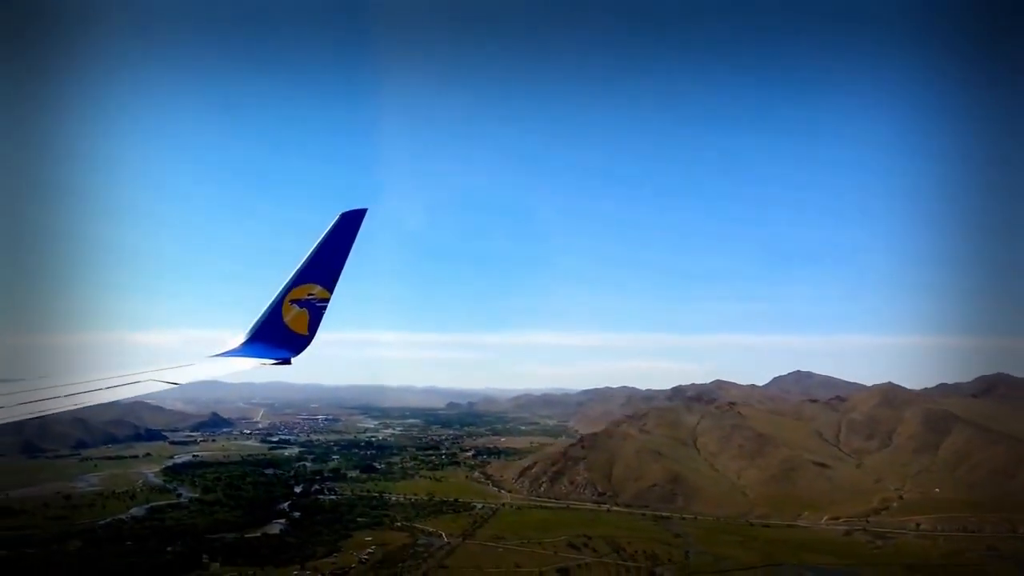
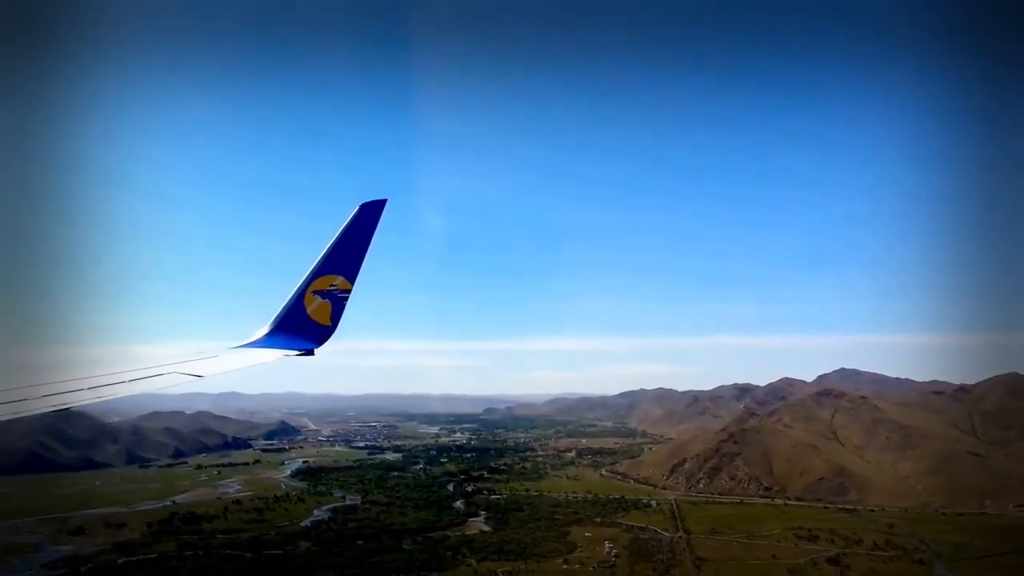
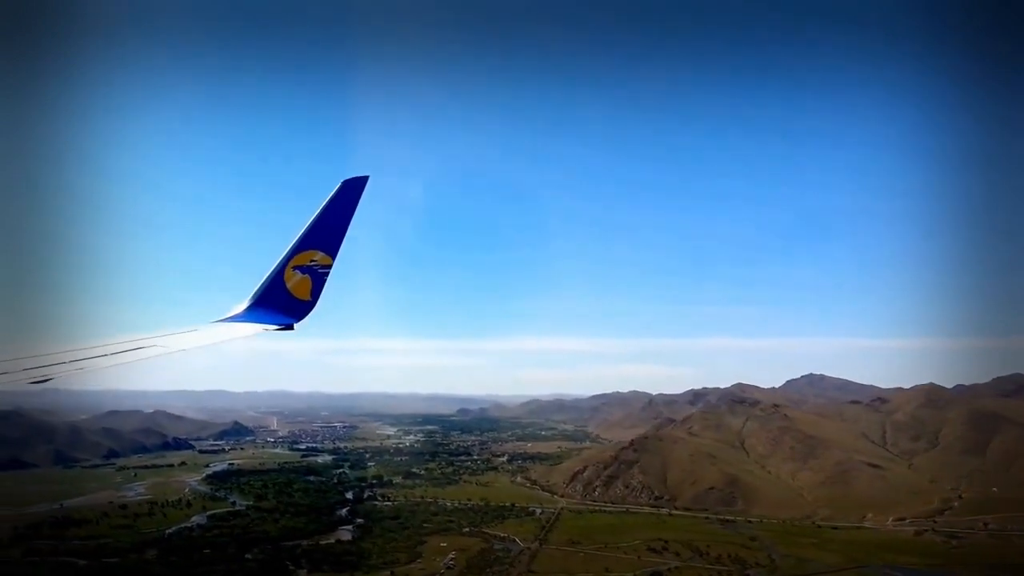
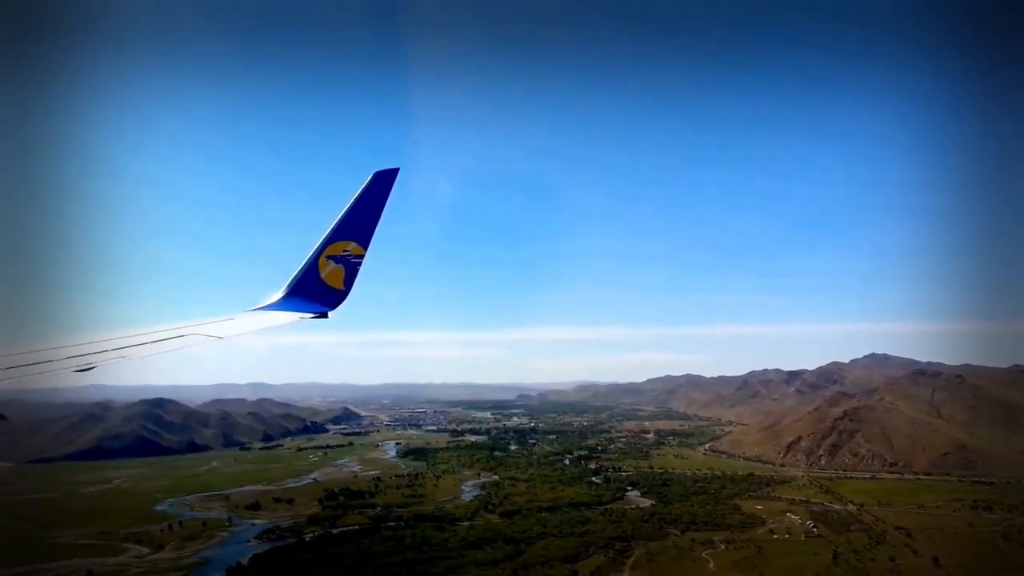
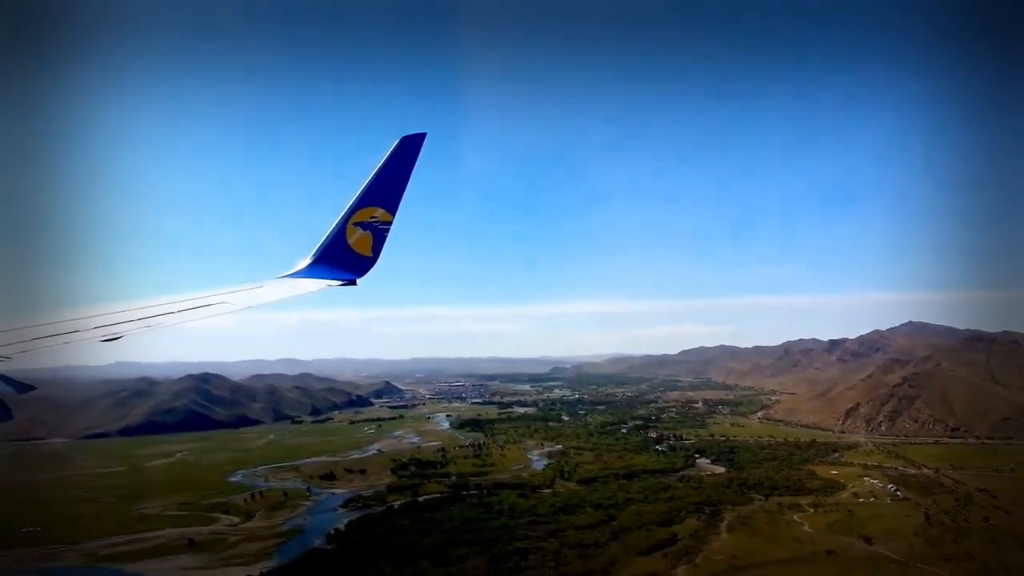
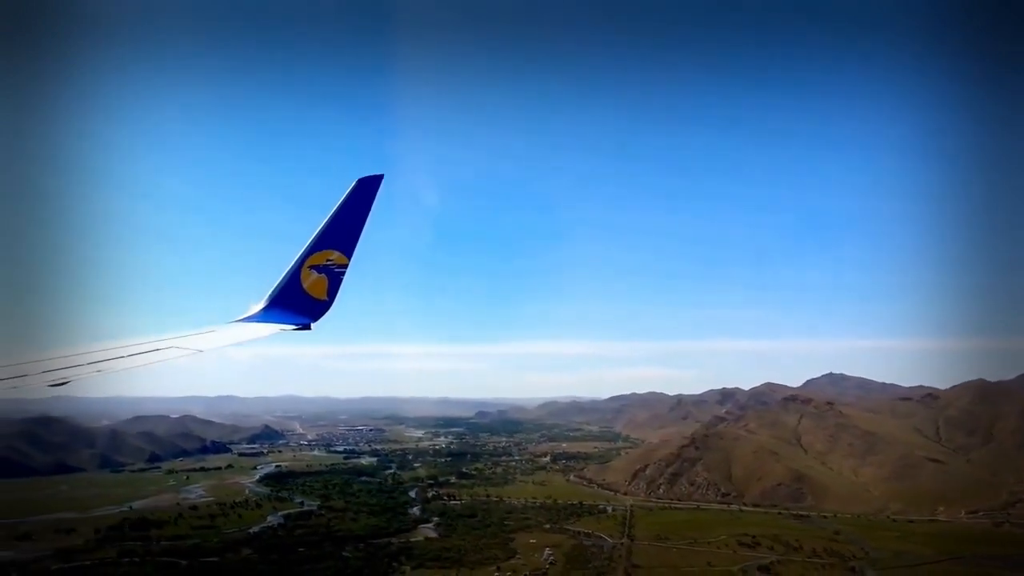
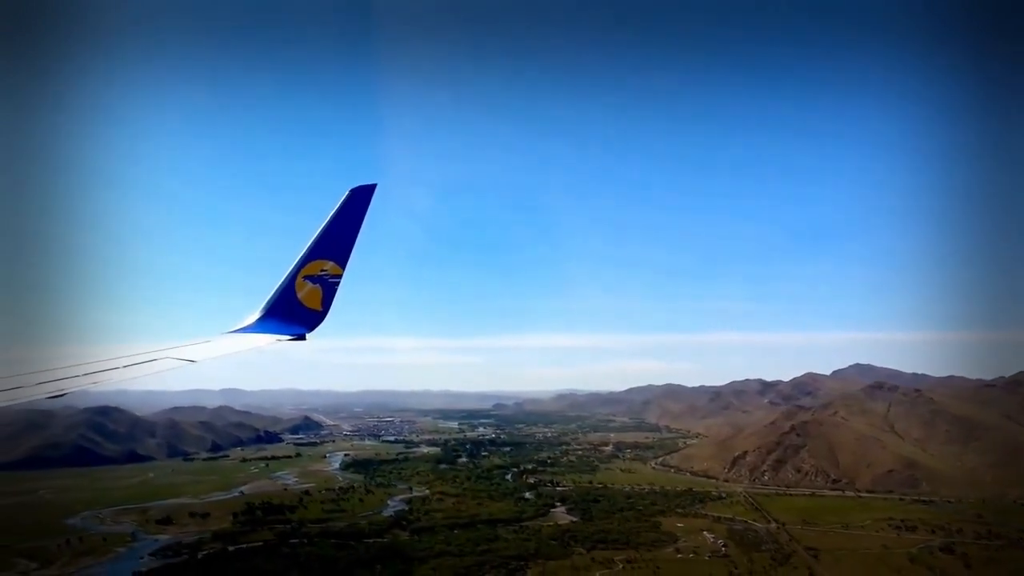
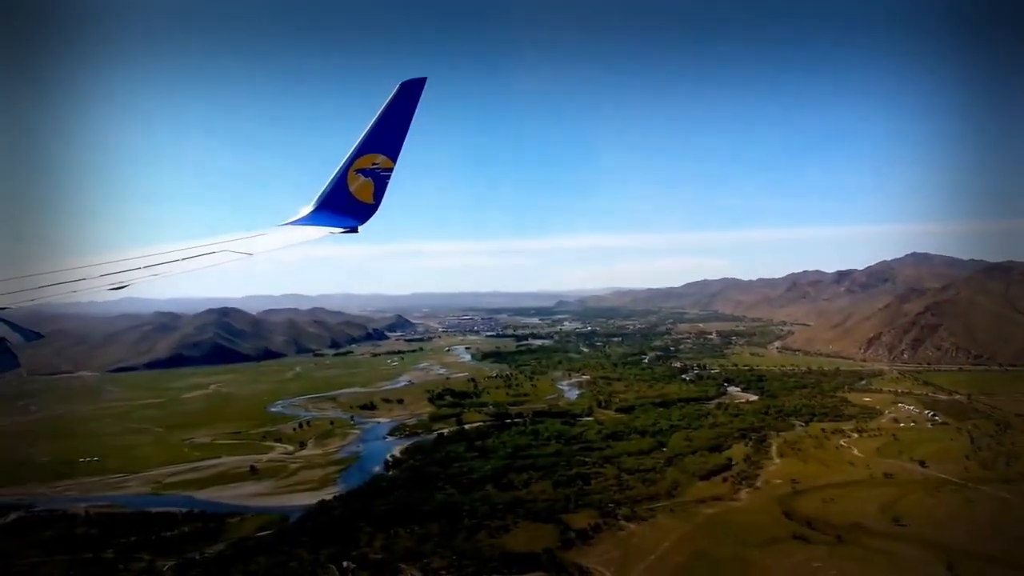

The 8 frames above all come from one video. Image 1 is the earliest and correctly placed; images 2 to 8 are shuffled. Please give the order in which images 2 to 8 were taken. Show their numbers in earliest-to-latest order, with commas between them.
3, 6, 2, 7, 4, 5, 8
